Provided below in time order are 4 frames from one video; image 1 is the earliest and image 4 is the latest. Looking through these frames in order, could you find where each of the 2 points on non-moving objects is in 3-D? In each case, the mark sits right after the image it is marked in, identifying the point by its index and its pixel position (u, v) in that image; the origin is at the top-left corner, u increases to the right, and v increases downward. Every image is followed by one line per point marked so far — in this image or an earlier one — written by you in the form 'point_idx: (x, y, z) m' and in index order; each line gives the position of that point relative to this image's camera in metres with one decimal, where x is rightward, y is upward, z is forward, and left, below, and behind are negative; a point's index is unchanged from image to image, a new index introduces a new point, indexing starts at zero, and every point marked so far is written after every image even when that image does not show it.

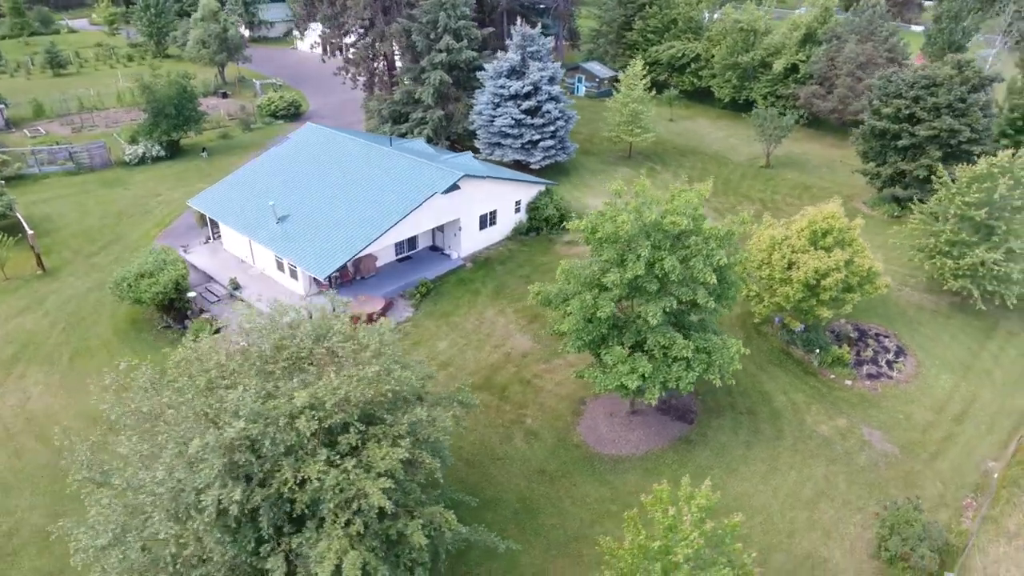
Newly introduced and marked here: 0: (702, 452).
0: (+5.5, -4.7, +18.9) m
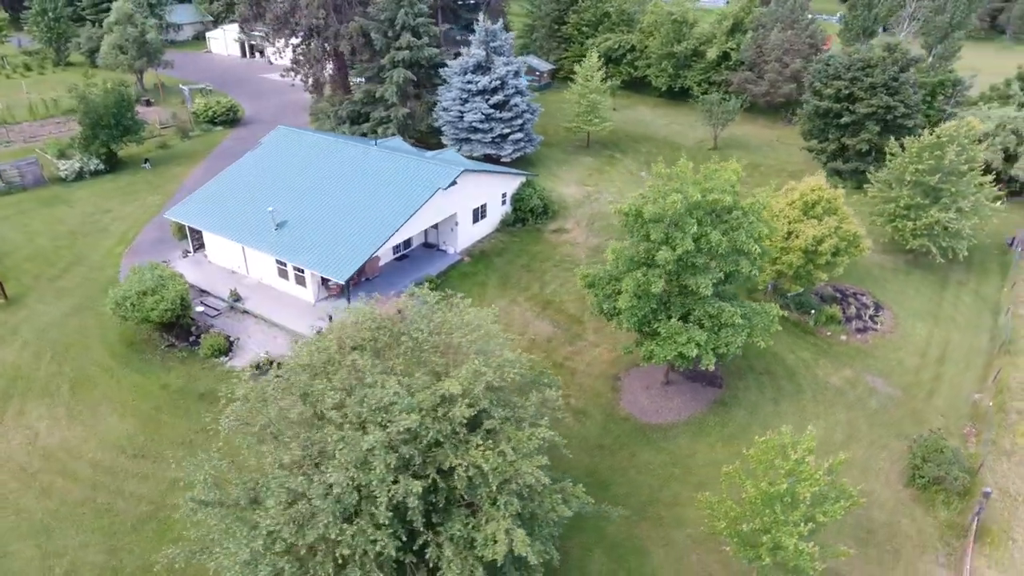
0: (+7.1, -3.8, +20.4) m
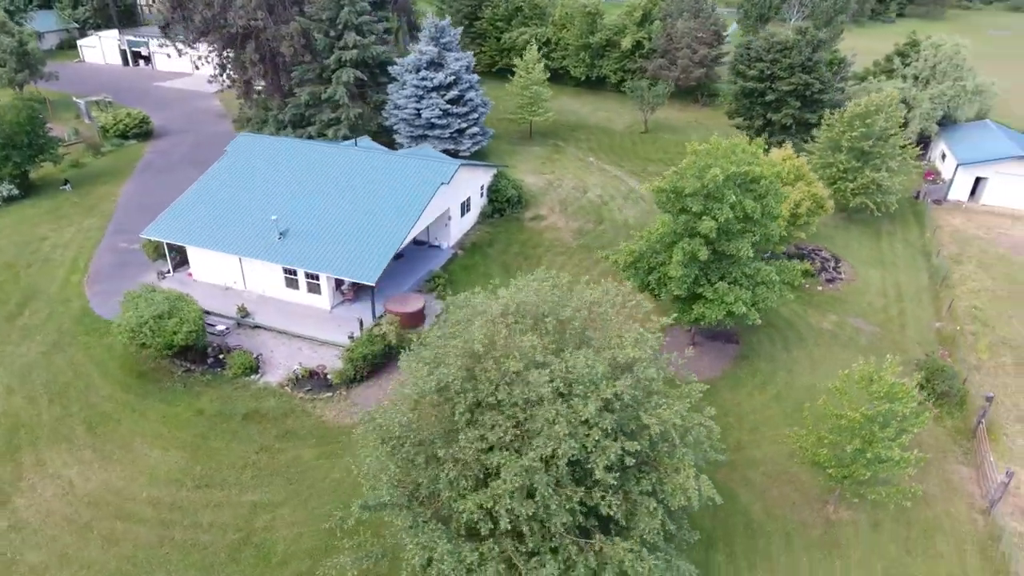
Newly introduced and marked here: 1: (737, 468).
0: (+8.6, -2.5, +22.6) m
1: (+6.4, -5.1, +18.5) m
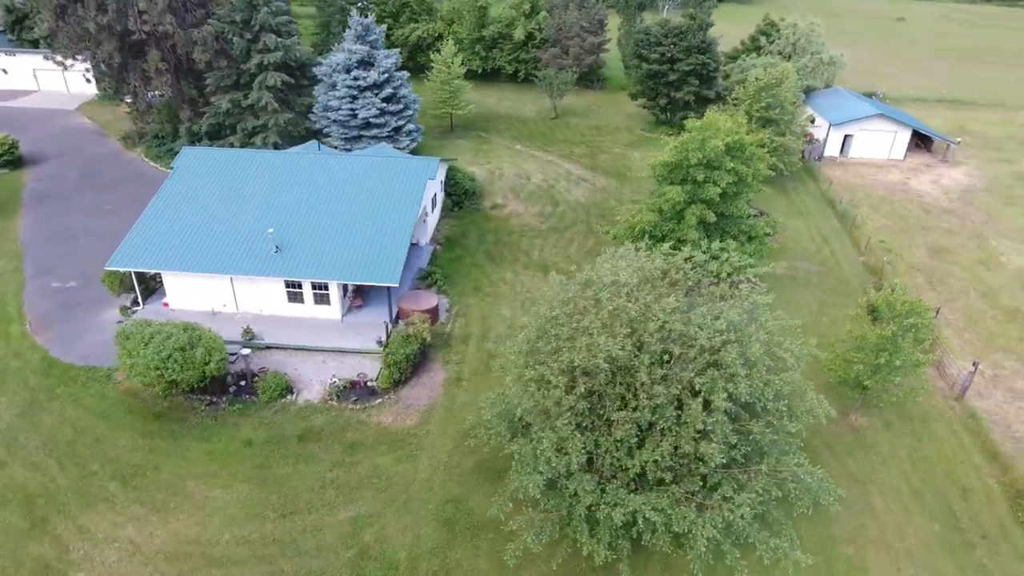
0: (+9.2, -0.8, +25.5) m
1: (+8.3, -3.6, +21.1) m
